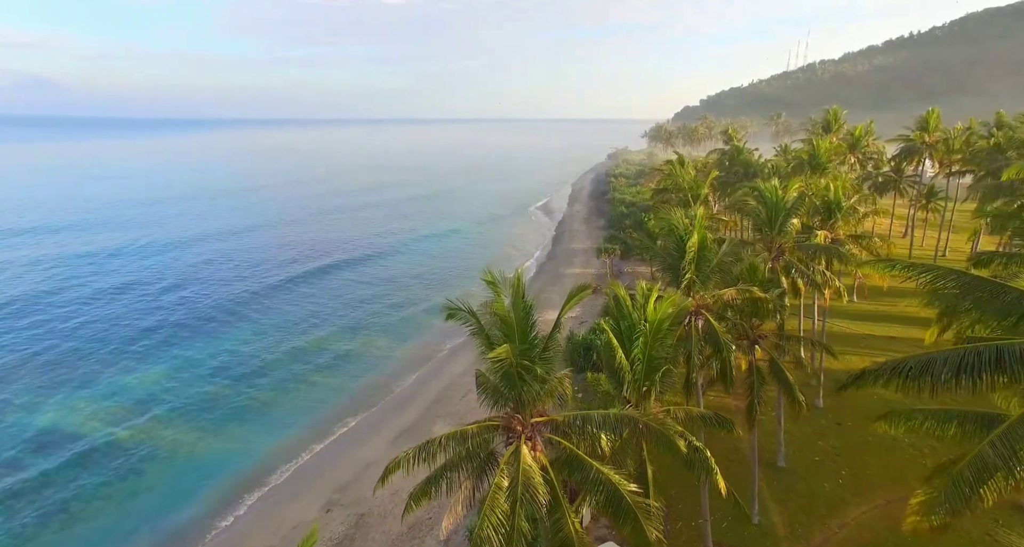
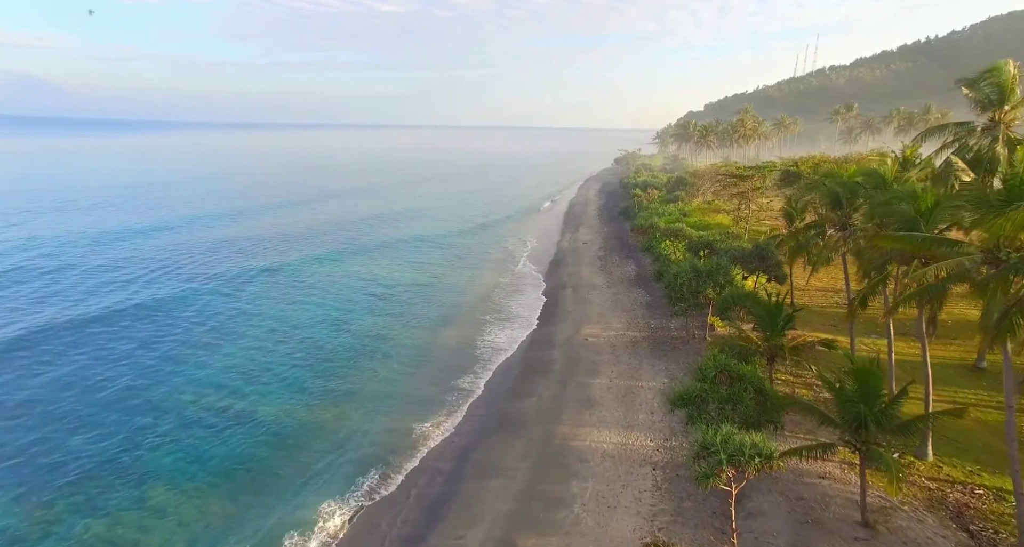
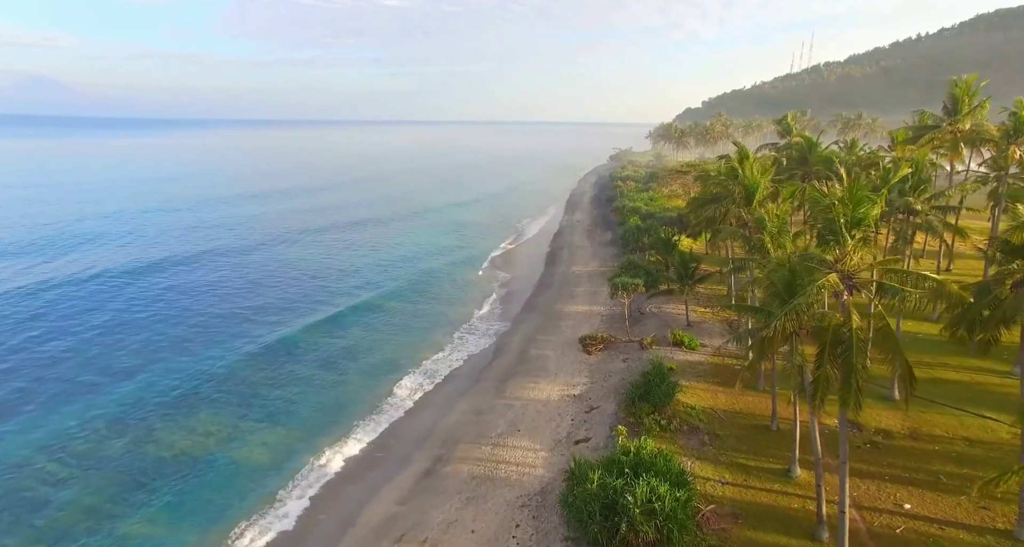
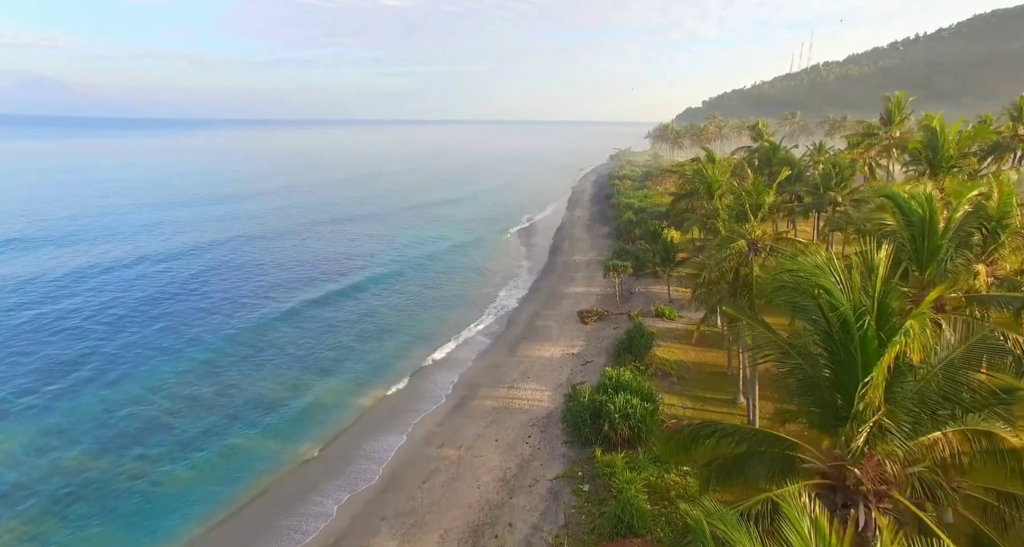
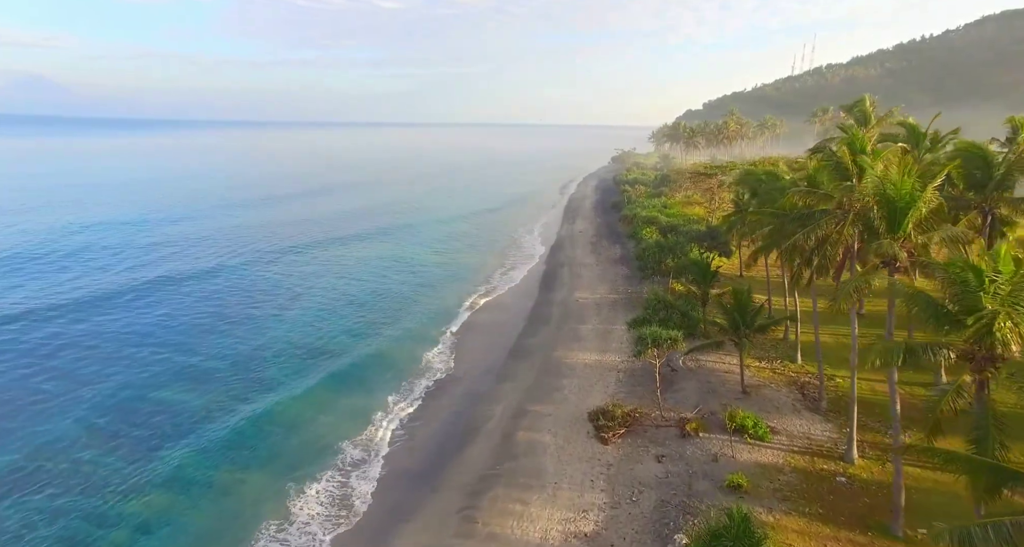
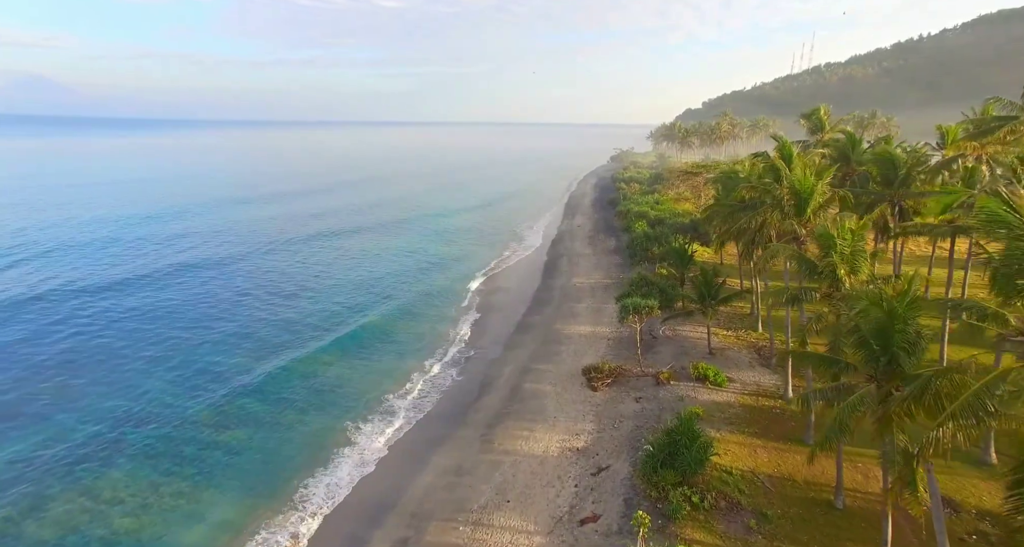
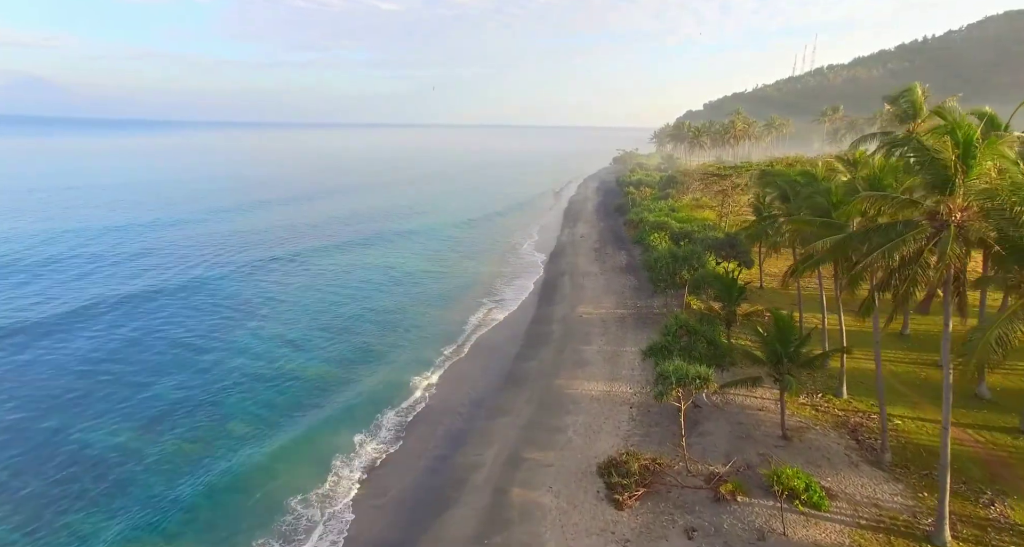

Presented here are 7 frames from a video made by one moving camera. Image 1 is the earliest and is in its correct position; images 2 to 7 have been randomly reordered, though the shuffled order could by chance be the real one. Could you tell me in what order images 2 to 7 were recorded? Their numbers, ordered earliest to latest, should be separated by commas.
4, 3, 6, 5, 7, 2
